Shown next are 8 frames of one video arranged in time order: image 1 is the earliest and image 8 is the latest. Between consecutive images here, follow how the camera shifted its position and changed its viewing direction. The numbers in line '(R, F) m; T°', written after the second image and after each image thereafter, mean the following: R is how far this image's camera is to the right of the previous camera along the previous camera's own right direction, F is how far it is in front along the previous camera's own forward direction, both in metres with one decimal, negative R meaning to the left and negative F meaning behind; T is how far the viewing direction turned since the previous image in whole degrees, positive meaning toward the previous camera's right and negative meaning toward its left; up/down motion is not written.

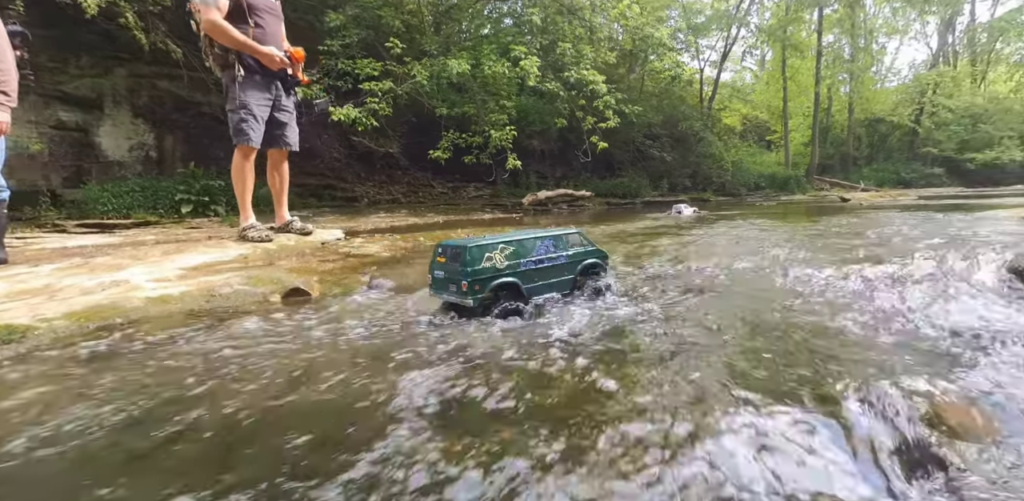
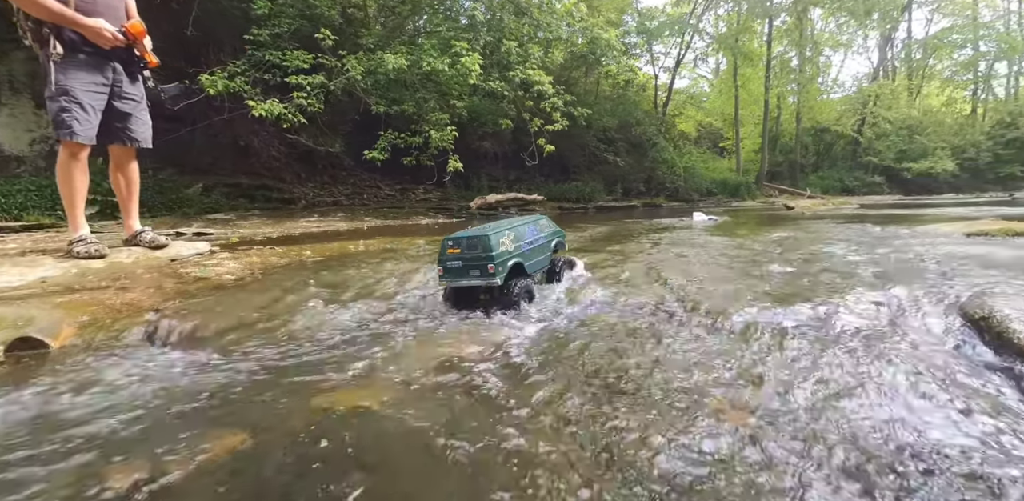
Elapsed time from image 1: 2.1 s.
(+0.8, +0.6) m; +4°
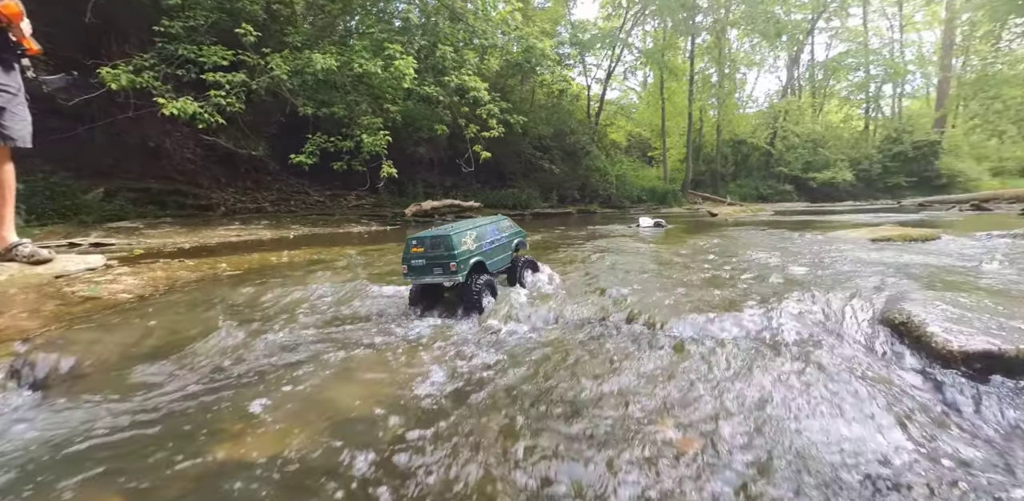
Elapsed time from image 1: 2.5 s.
(+0.5, 0.0) m; +7°
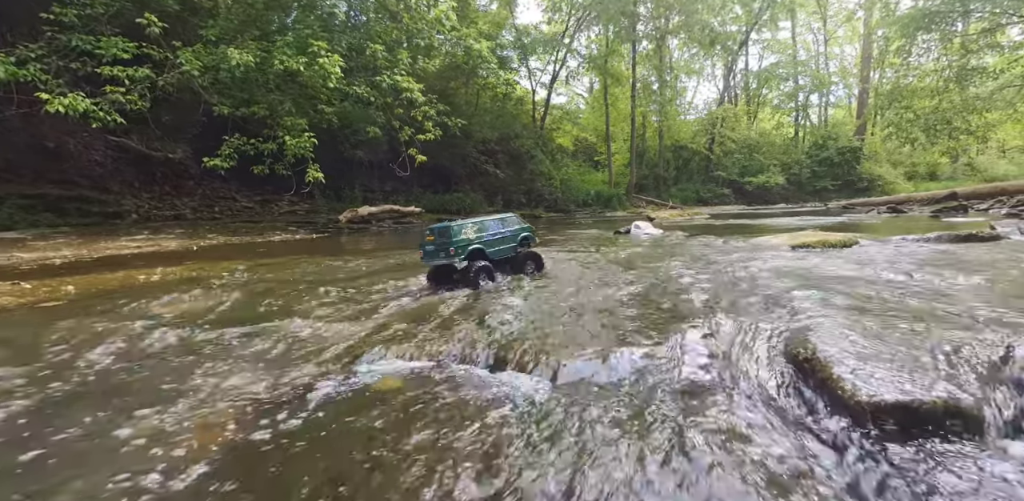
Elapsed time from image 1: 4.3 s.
(+0.6, +0.3) m; +5°
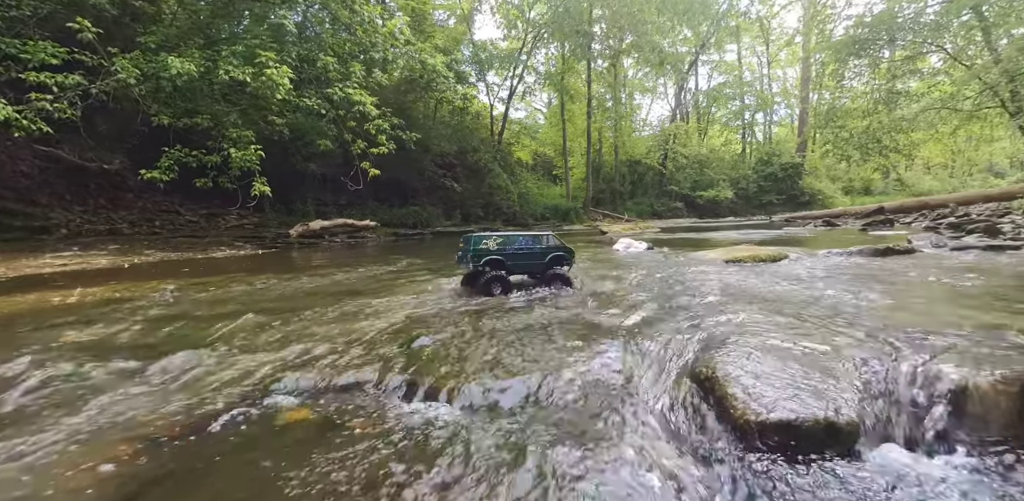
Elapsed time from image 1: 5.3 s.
(+0.4, 0.0) m; +4°
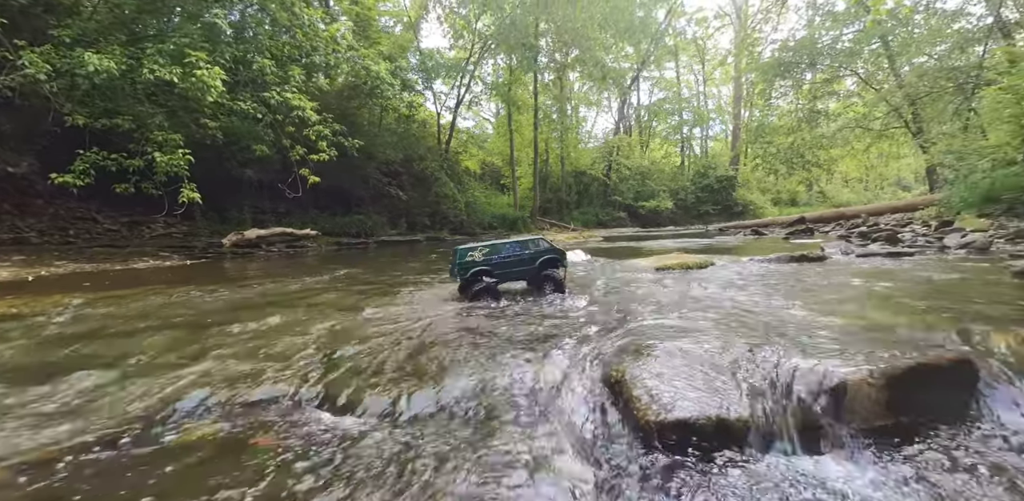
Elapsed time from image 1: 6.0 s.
(+0.4, -0.1) m; +5°
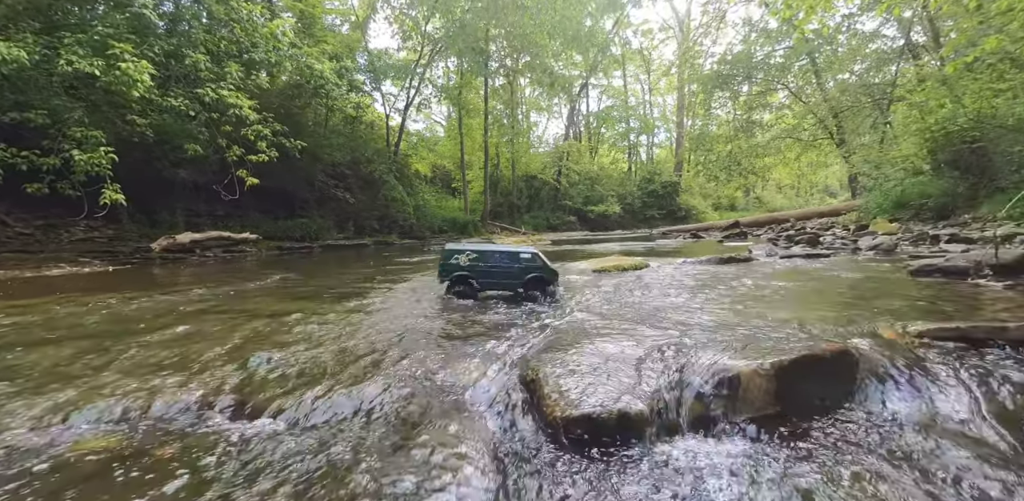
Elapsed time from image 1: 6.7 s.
(+0.4, -0.1) m; +5°
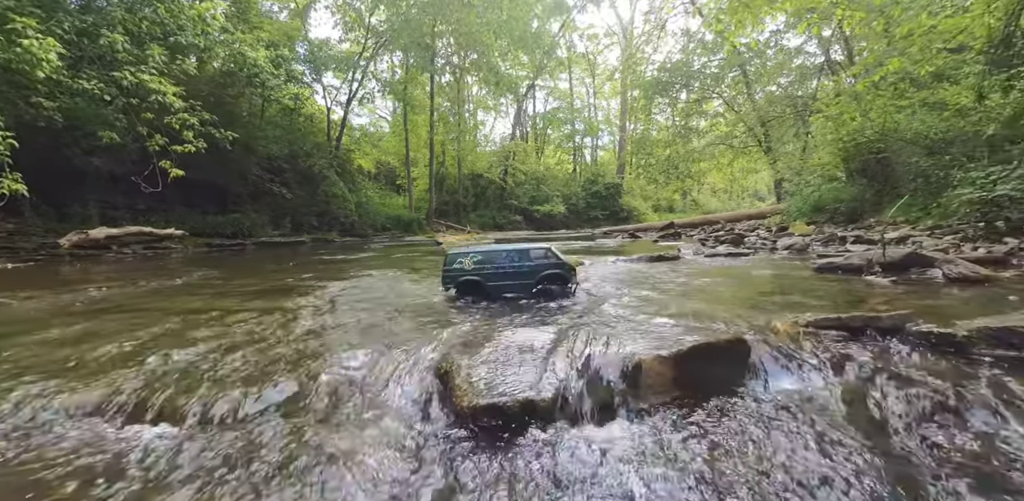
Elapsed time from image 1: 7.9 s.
(+0.4, -0.2) m; +6°
